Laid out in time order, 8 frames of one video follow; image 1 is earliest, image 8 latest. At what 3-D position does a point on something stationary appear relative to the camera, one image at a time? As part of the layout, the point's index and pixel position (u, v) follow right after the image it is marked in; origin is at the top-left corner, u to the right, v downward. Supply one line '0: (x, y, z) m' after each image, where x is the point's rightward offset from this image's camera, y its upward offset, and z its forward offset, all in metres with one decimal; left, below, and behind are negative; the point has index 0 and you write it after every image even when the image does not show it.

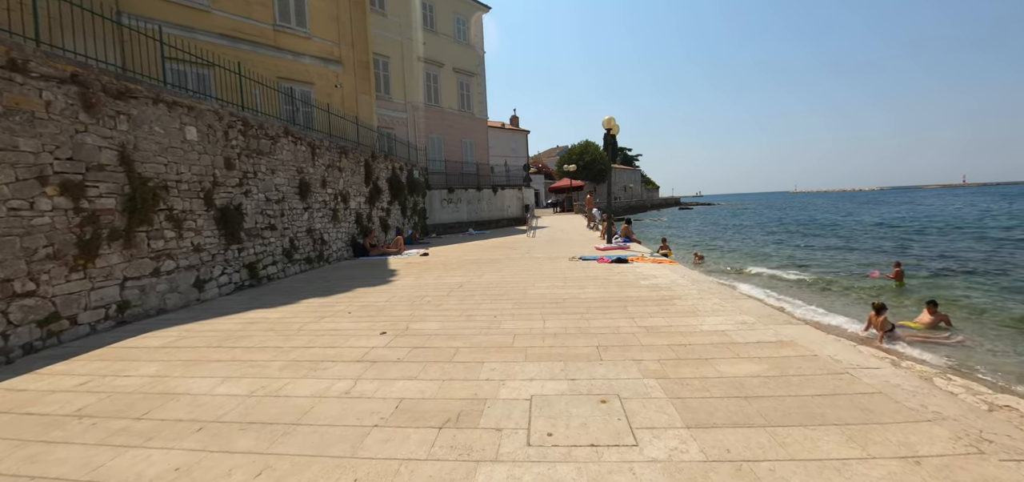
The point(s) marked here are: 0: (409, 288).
0: (-2.0, -0.9, +7.8) m
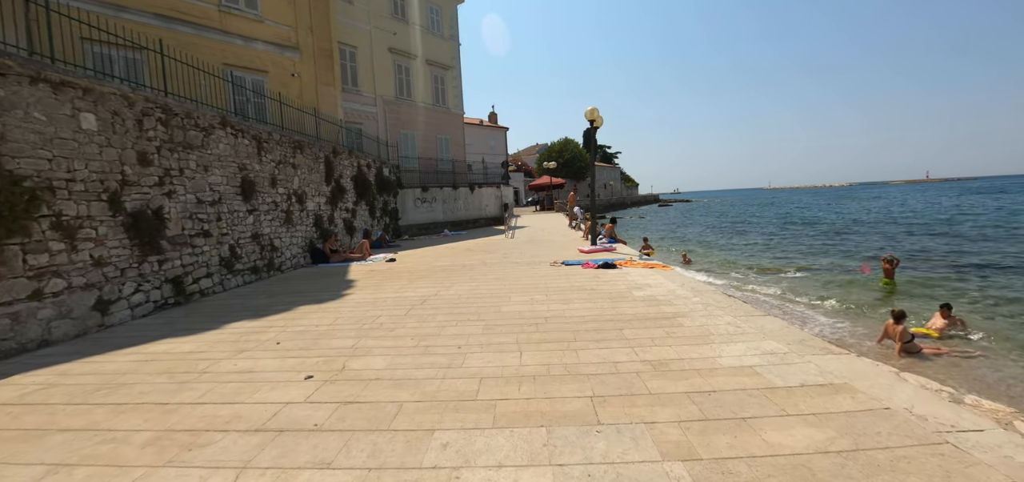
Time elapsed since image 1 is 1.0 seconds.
0: (-2.5, -1.1, +6.6) m
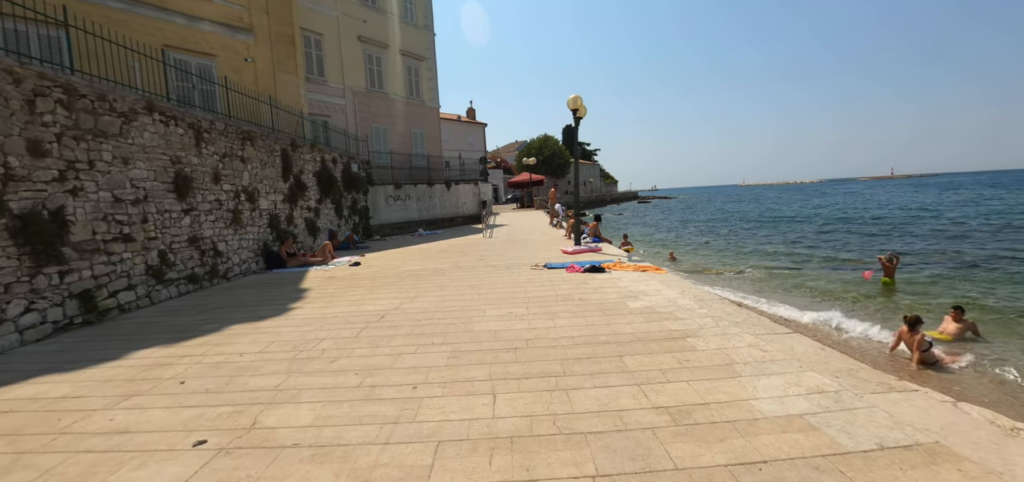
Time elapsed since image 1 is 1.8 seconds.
0: (-2.8, -1.2, +5.5) m
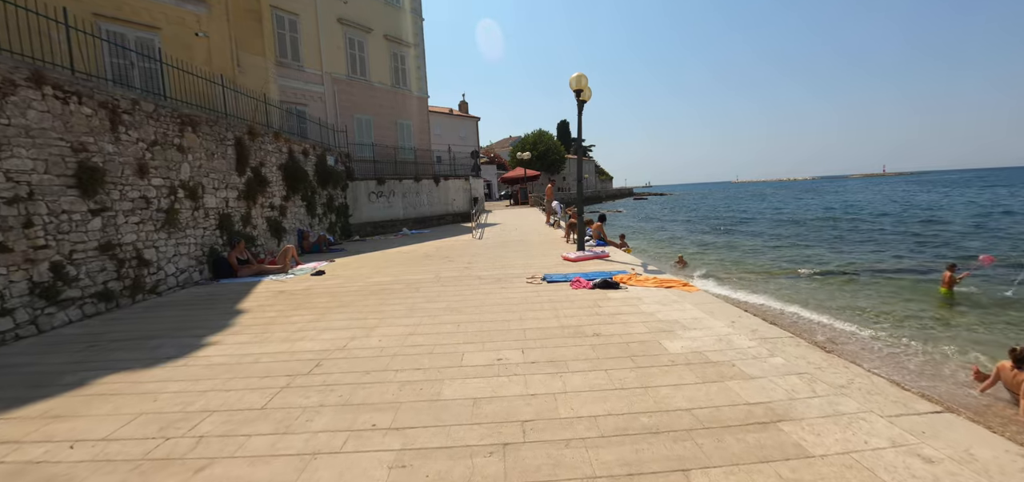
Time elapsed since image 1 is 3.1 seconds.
0: (-2.9, -1.3, +3.8) m
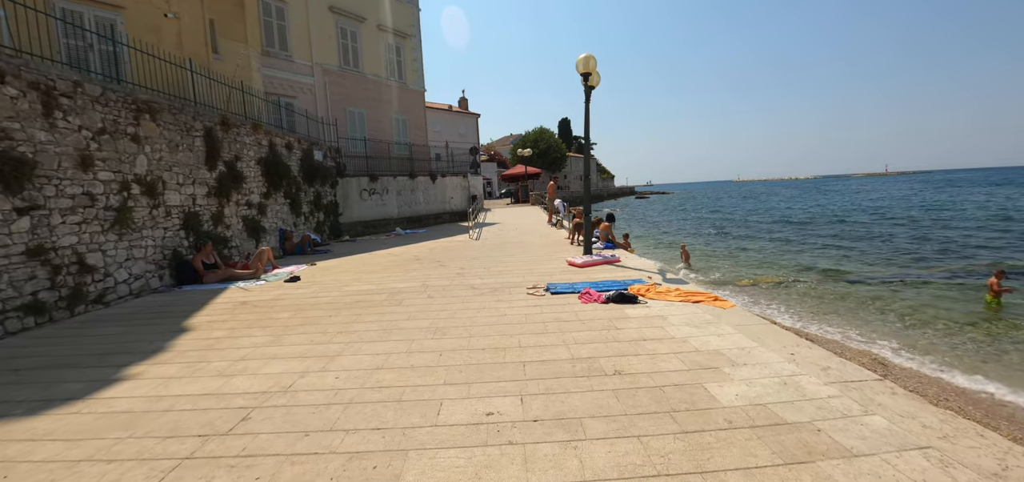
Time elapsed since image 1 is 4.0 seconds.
0: (-3.0, -1.4, +2.8) m
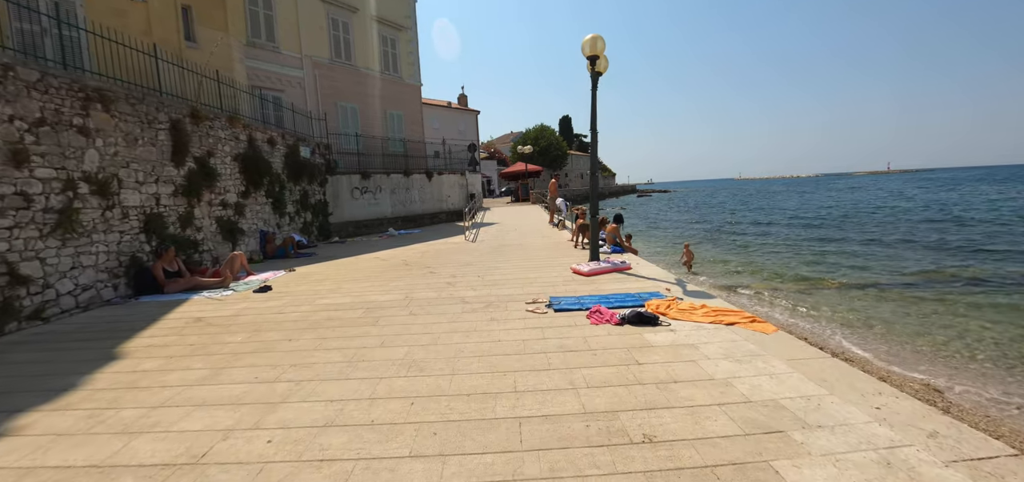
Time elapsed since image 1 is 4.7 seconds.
0: (-3.0, -1.5, +1.9) m
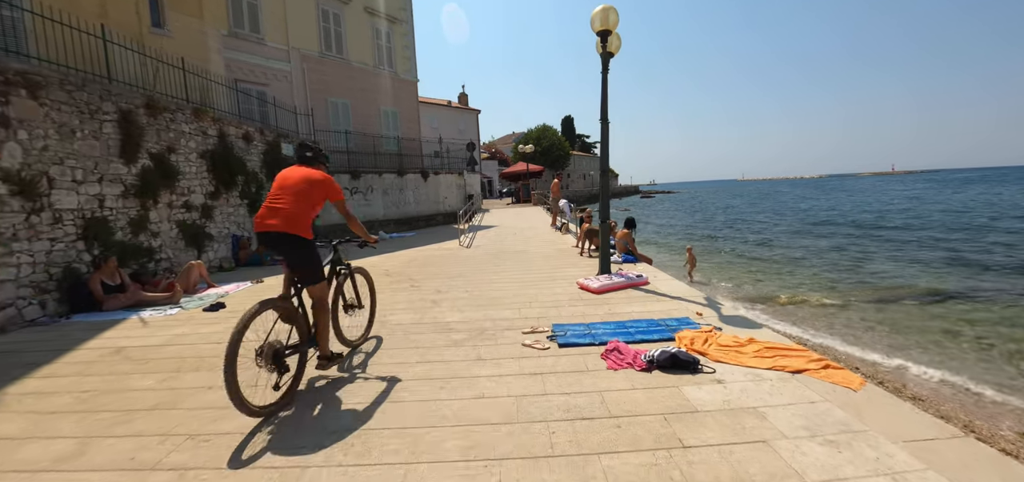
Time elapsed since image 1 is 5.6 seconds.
0: (-3.1, -1.6, +0.8) m
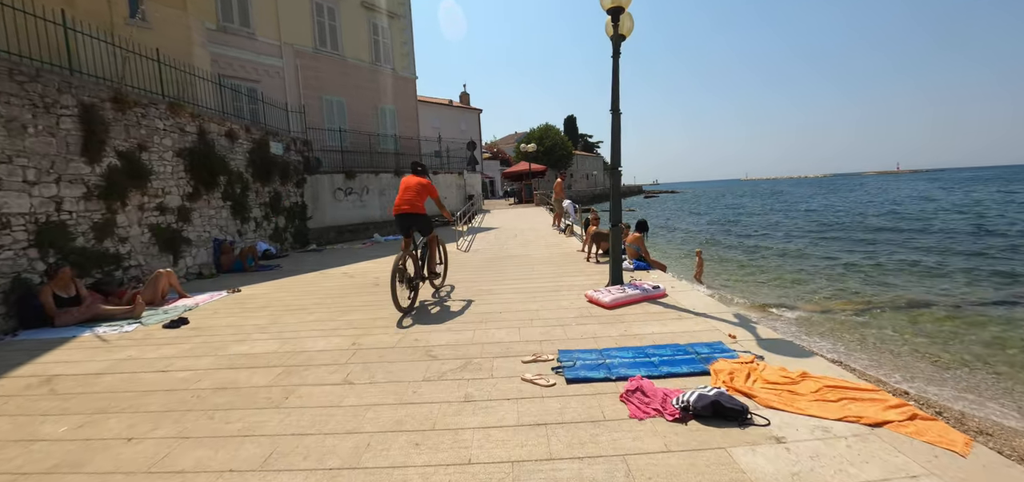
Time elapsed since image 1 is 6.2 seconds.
0: (-3.1, -1.7, +0.2) m
